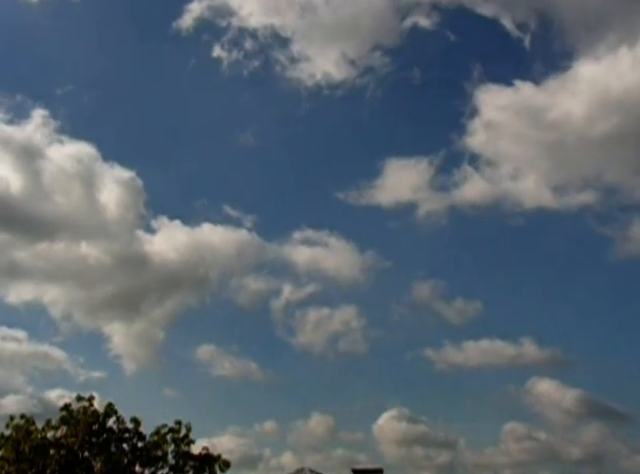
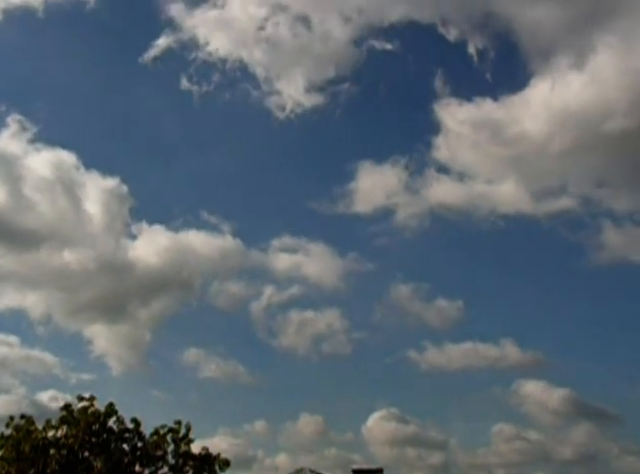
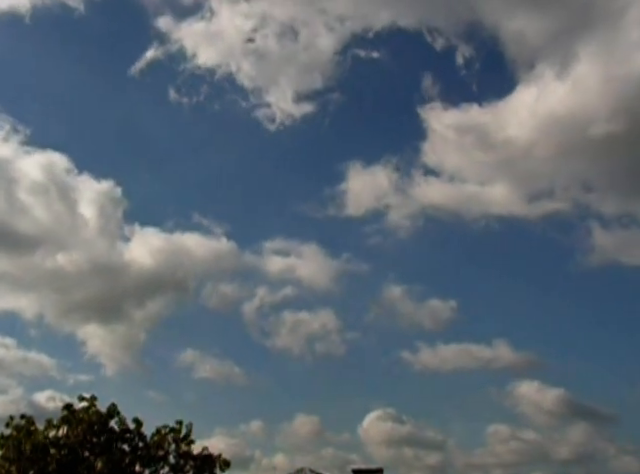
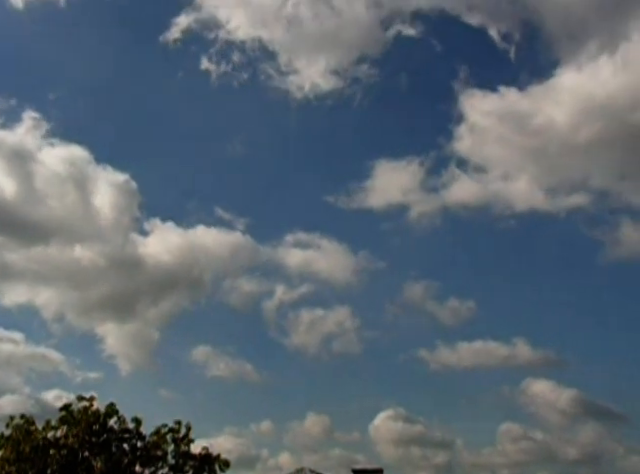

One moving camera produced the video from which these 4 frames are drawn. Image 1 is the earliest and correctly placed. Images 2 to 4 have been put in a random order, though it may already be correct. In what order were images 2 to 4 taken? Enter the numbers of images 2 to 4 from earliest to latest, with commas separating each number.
4, 2, 3
